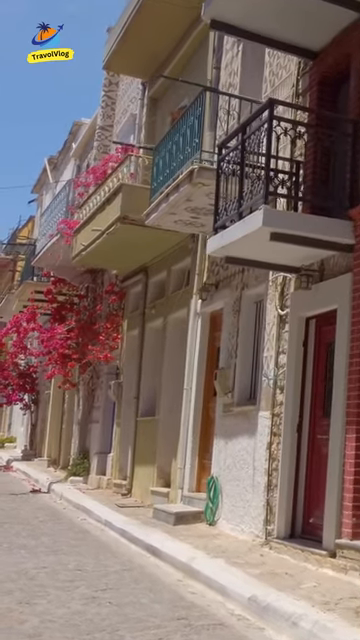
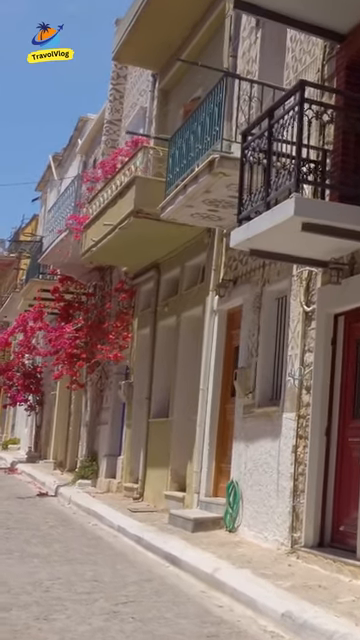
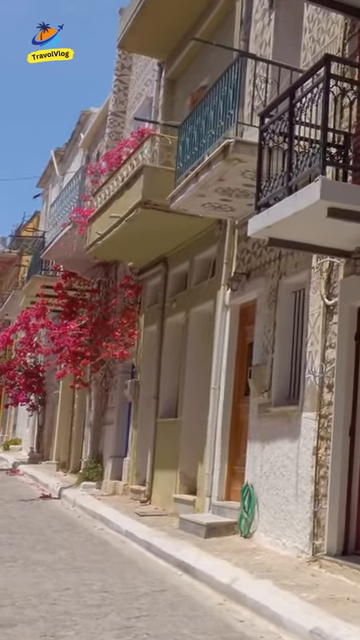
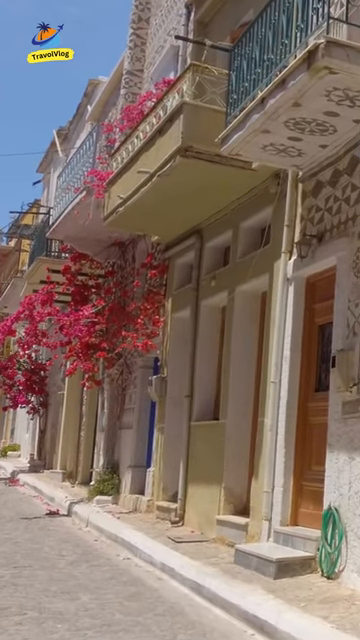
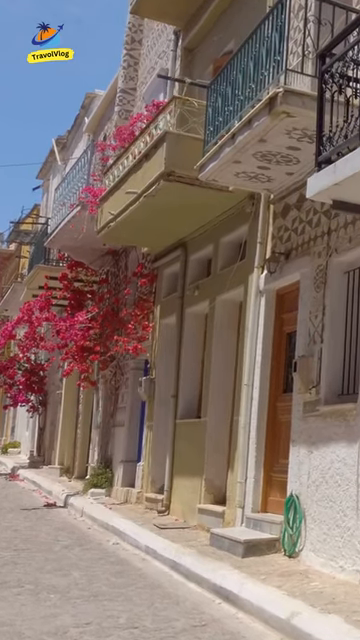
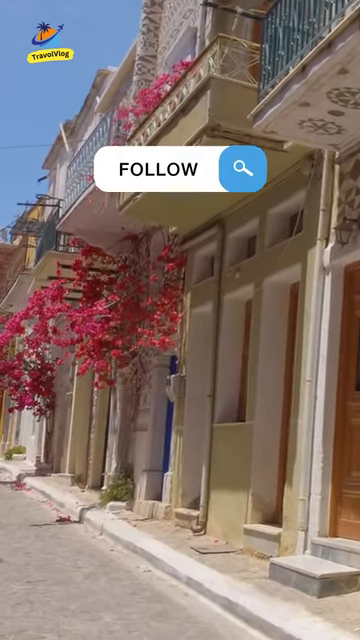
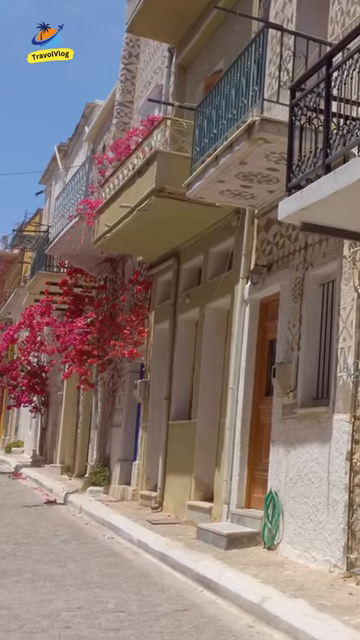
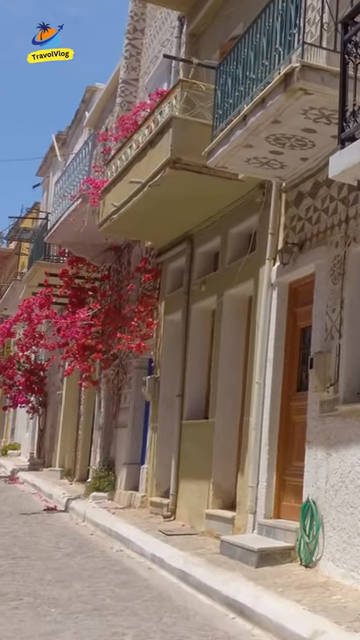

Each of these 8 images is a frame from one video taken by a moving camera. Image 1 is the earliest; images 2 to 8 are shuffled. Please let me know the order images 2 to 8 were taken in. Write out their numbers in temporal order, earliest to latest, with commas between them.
2, 3, 7, 5, 8, 4, 6
